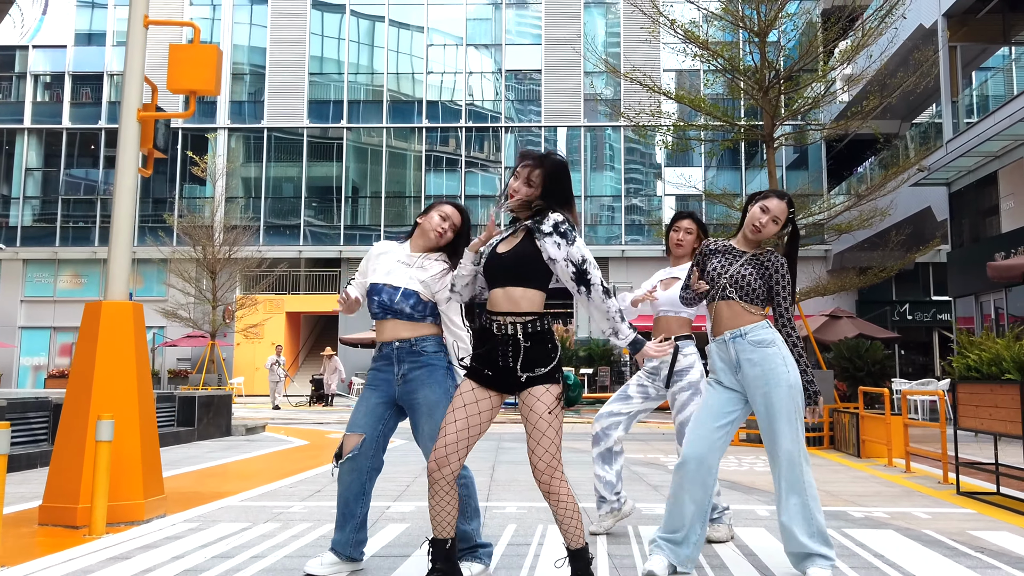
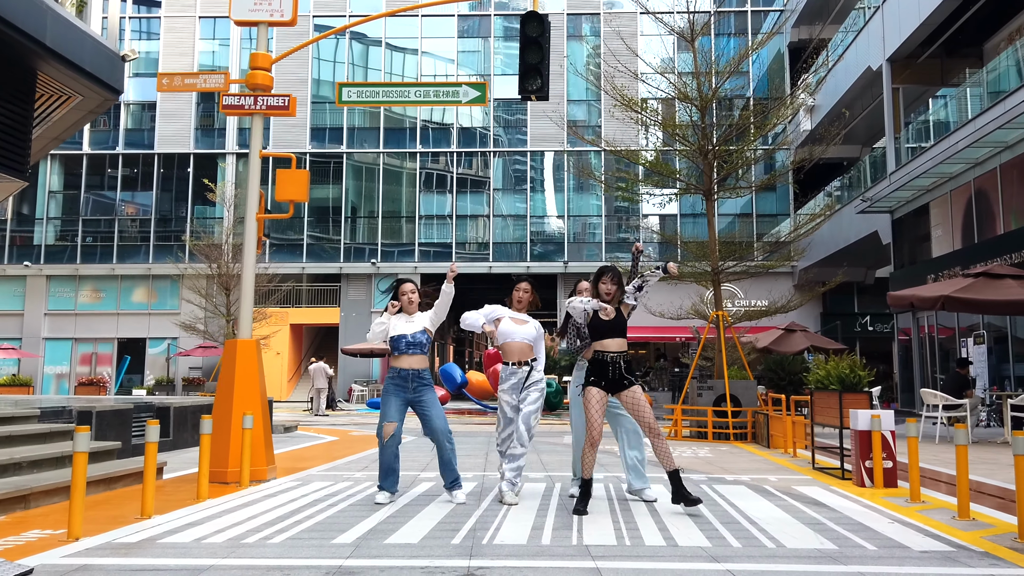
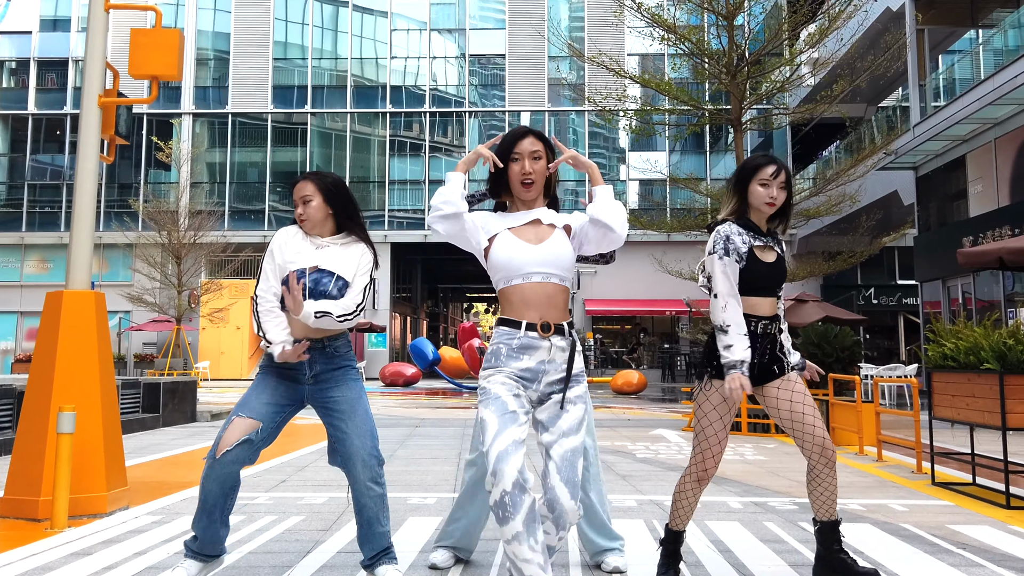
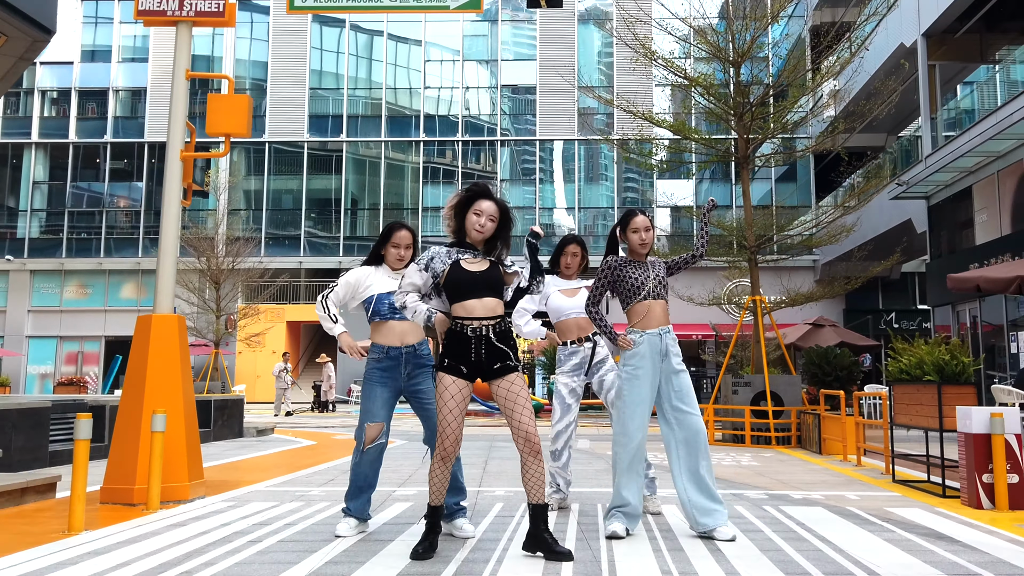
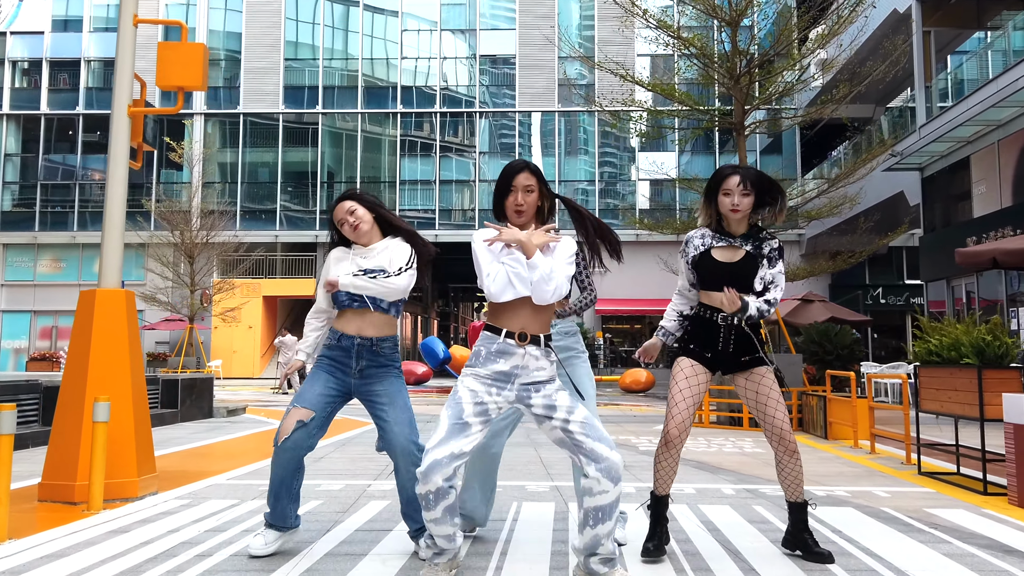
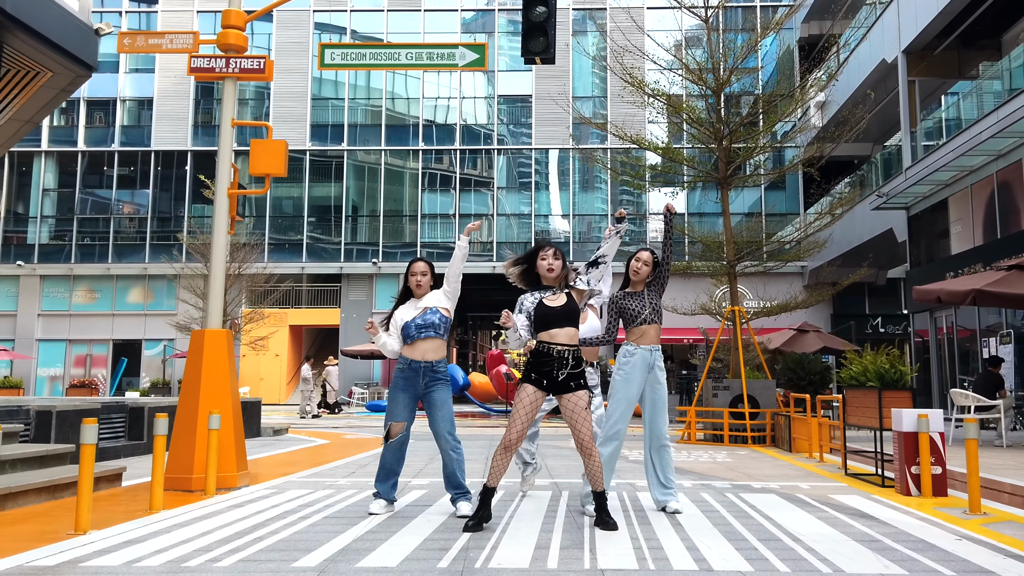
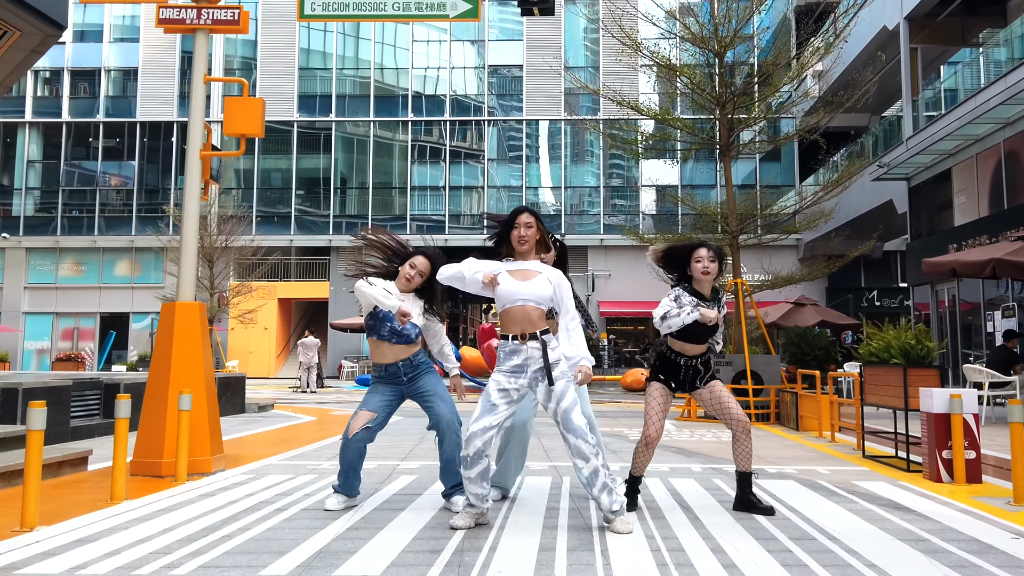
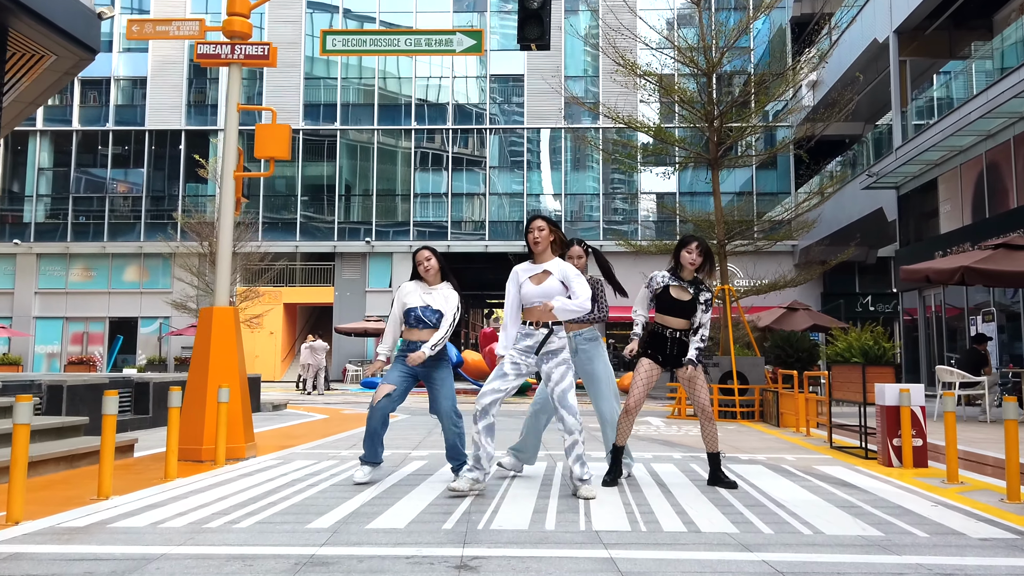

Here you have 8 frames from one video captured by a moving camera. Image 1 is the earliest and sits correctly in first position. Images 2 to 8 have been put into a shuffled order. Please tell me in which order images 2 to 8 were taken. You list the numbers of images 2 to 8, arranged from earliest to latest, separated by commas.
4, 6, 2, 8, 7, 5, 3
